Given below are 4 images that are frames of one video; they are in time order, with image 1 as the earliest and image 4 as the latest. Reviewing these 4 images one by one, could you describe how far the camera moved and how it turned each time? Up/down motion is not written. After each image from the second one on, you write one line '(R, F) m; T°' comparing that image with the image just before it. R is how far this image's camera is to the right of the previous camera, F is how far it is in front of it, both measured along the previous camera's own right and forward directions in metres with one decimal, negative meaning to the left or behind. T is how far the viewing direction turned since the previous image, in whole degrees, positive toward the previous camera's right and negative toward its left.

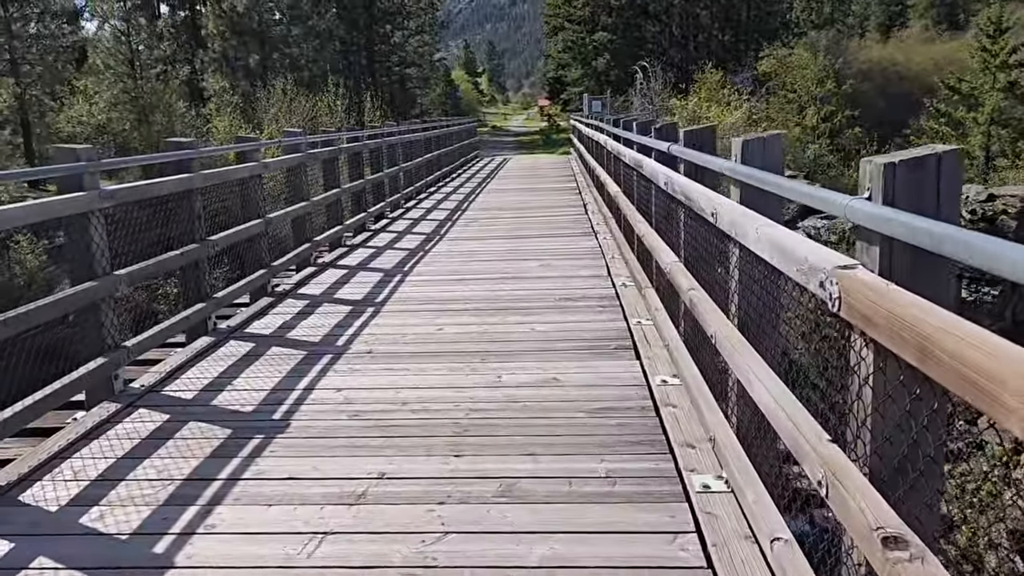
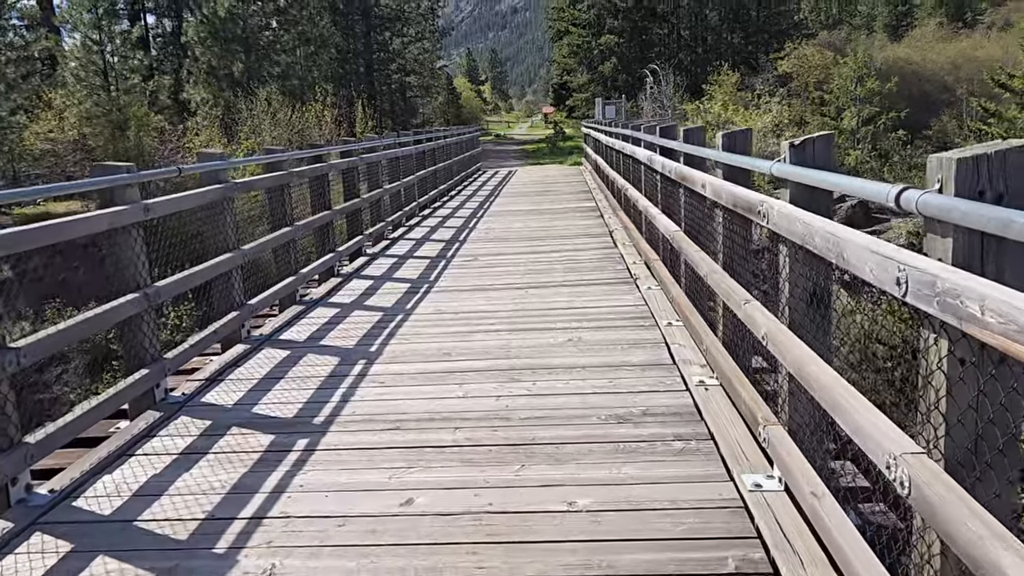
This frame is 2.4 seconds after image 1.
(0.0, +1.8) m; 0°
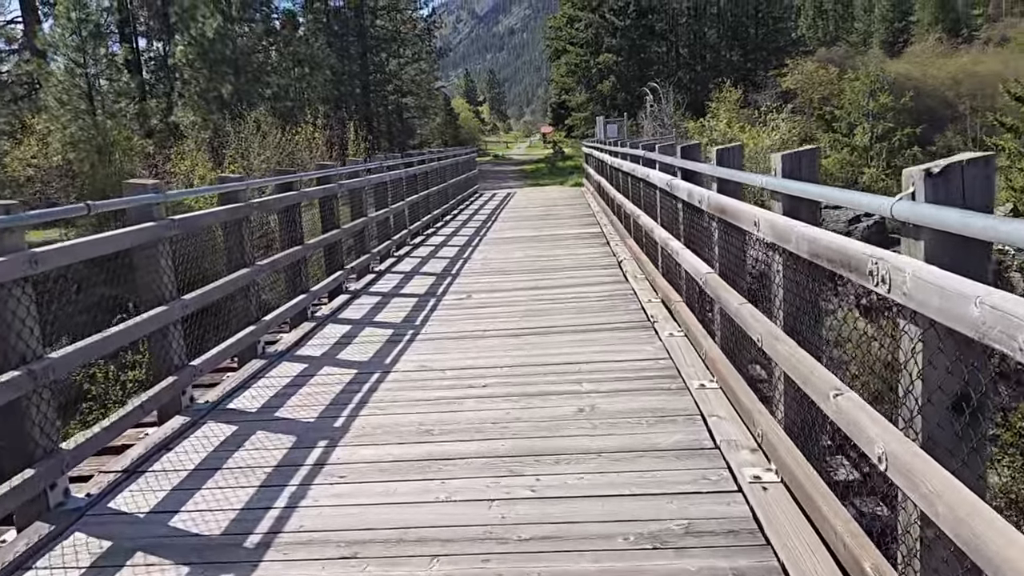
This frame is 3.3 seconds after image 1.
(0.0, +0.8) m; 0°
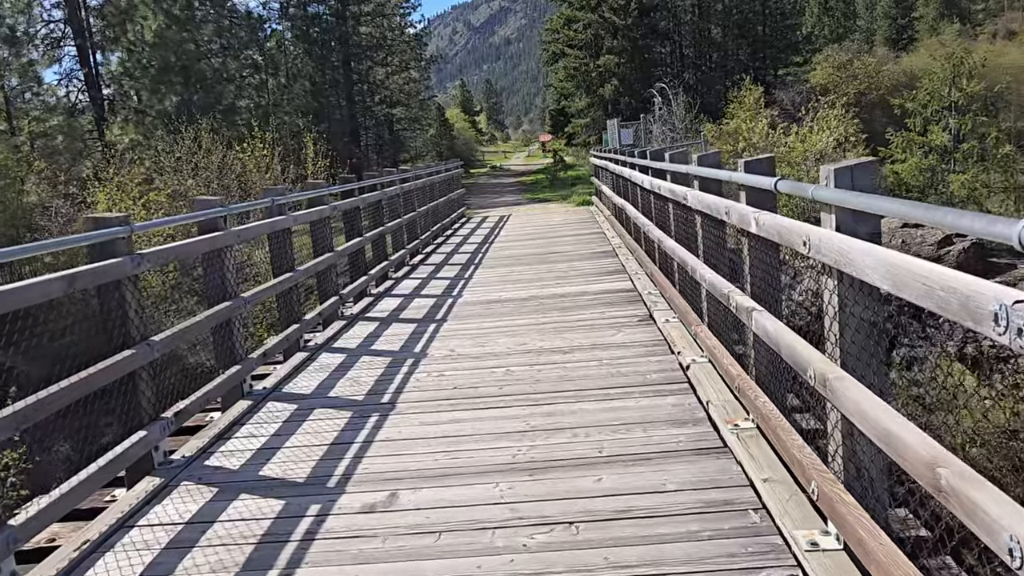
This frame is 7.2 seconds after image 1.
(+0.1, +3.2) m; 0°
